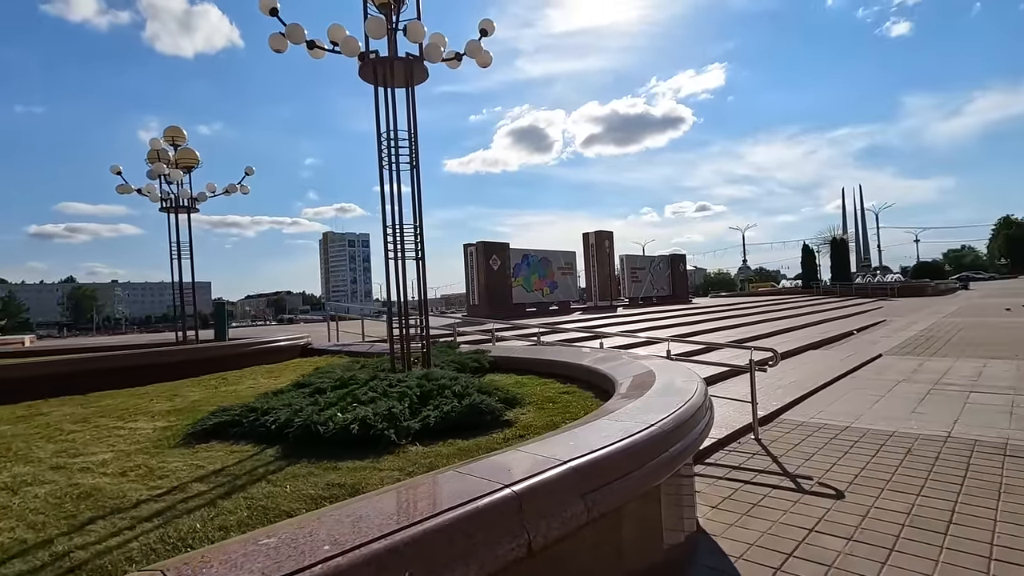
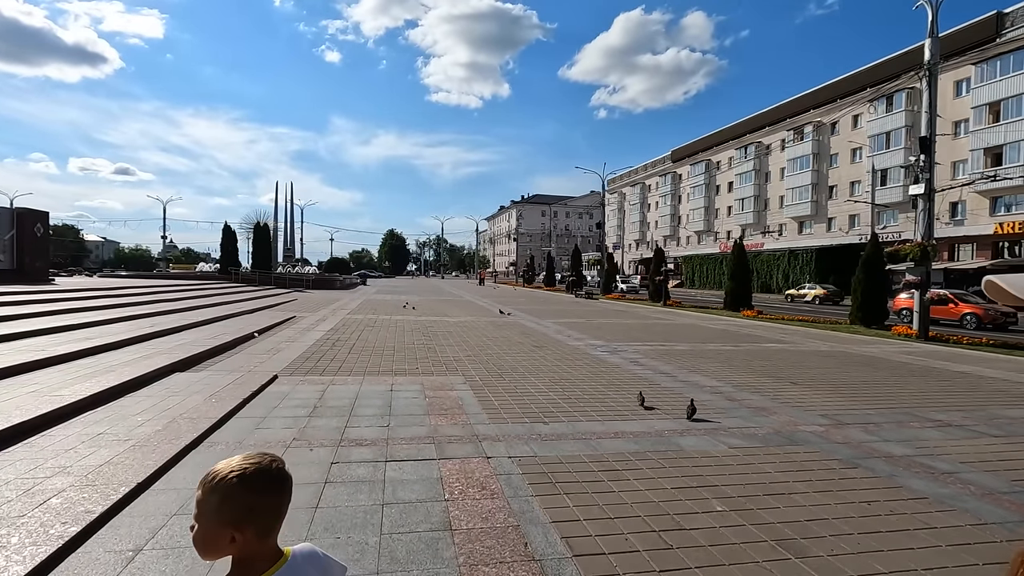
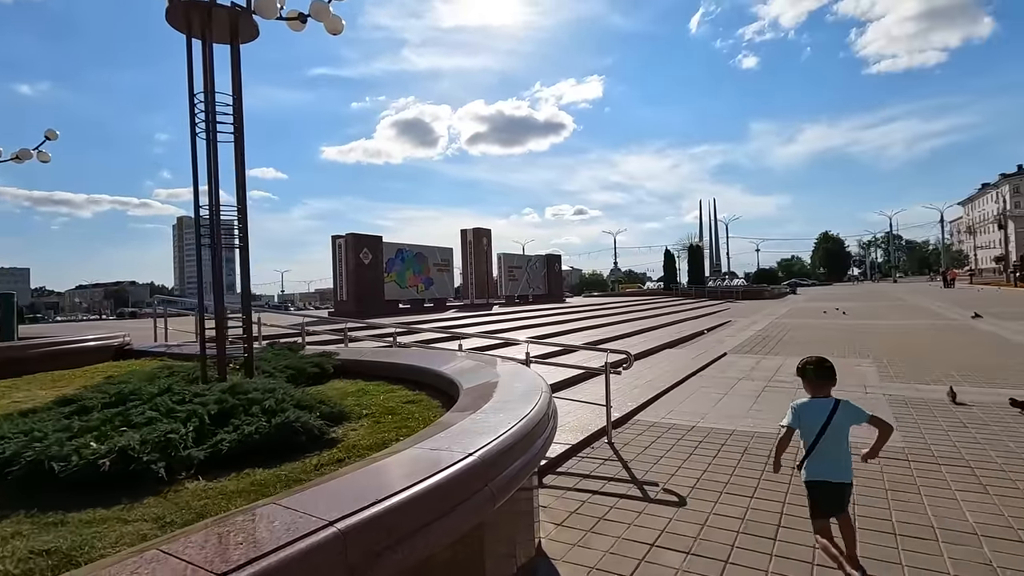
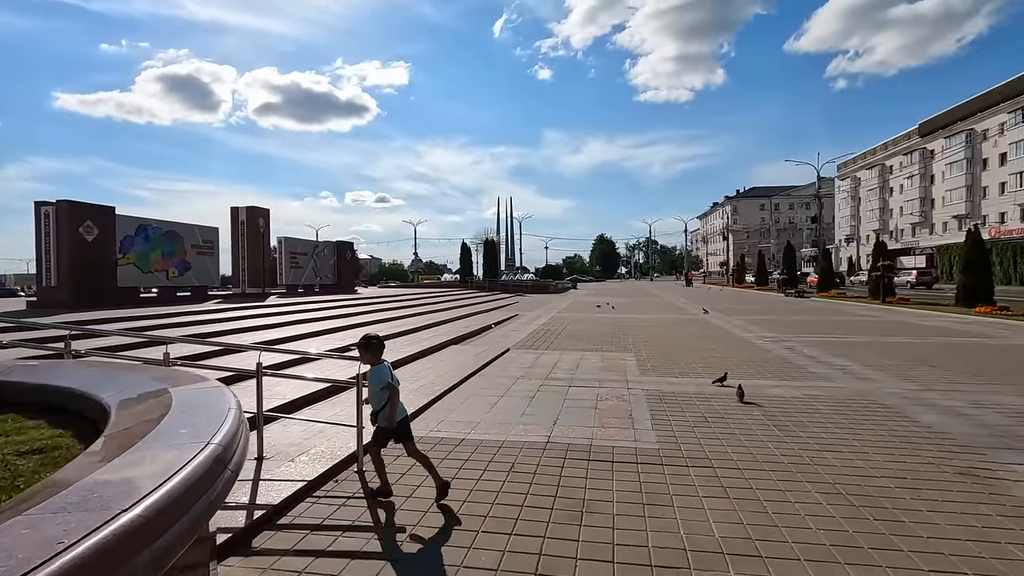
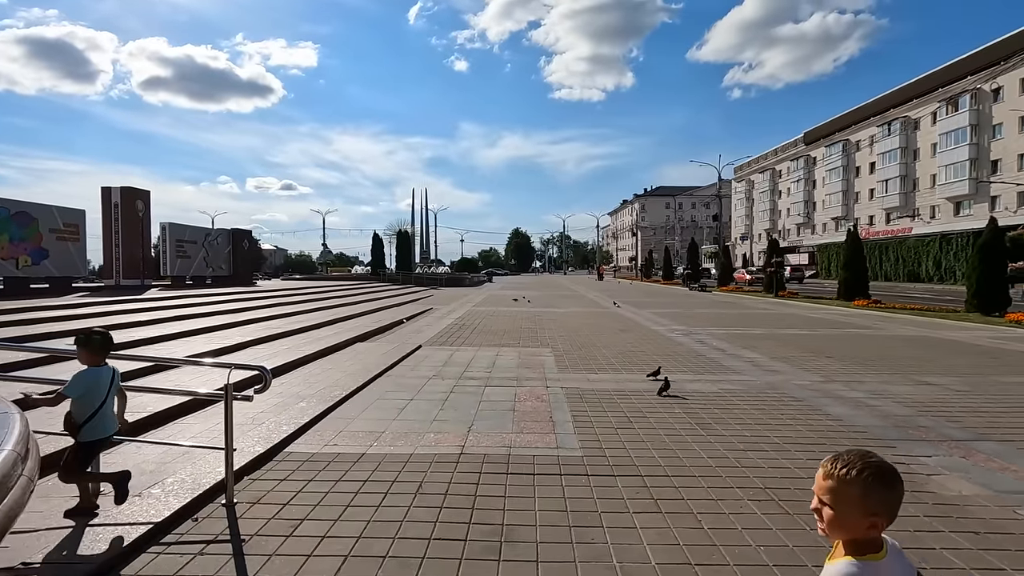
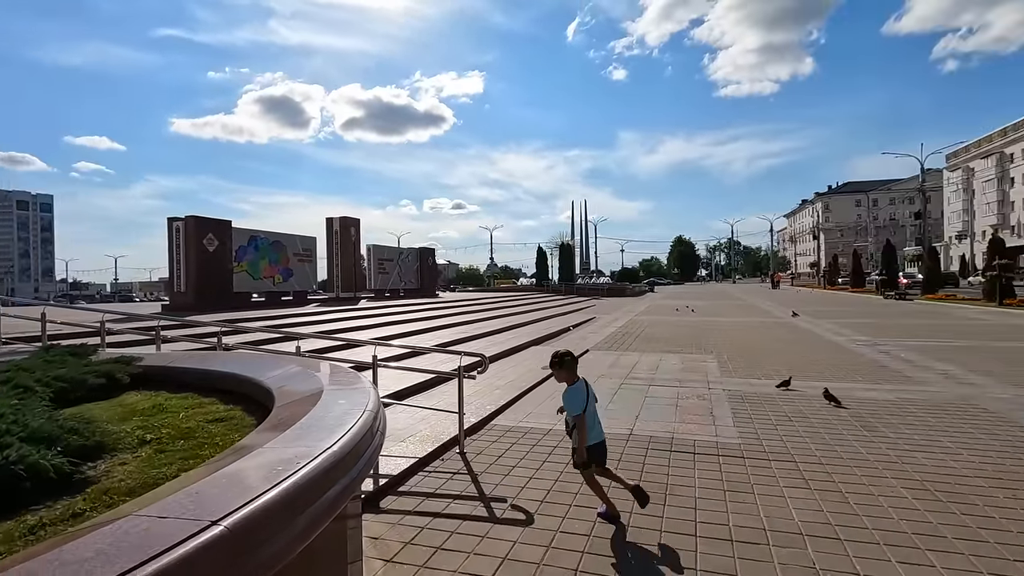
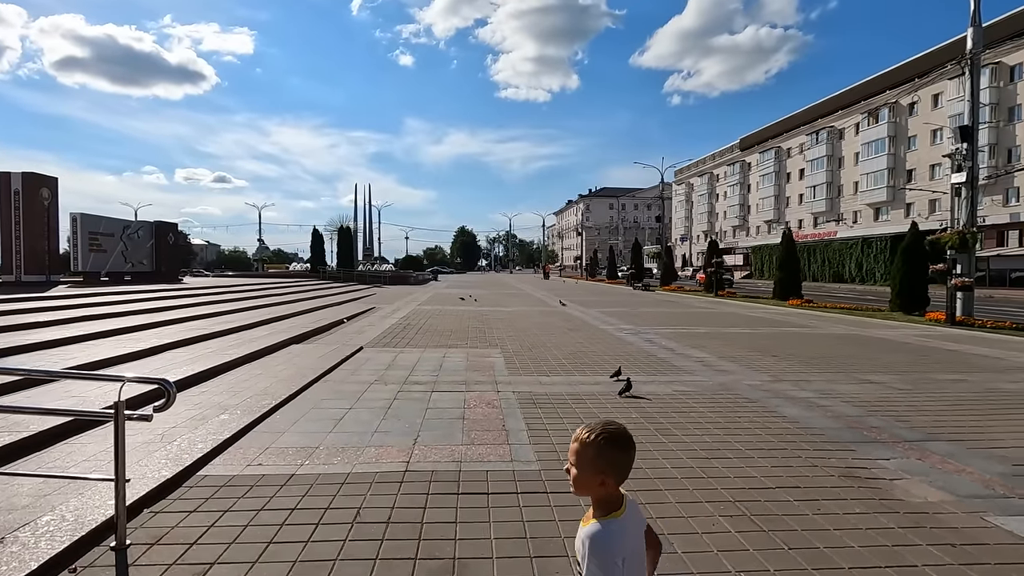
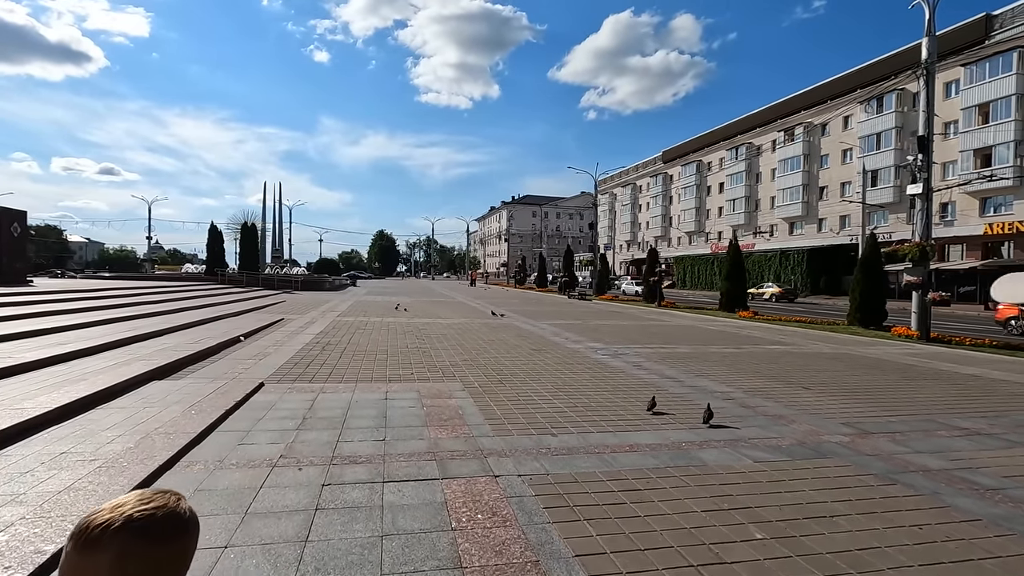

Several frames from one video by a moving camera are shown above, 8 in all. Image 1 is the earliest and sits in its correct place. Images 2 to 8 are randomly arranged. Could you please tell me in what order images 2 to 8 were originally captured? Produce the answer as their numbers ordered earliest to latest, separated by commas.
3, 6, 4, 5, 7, 2, 8
